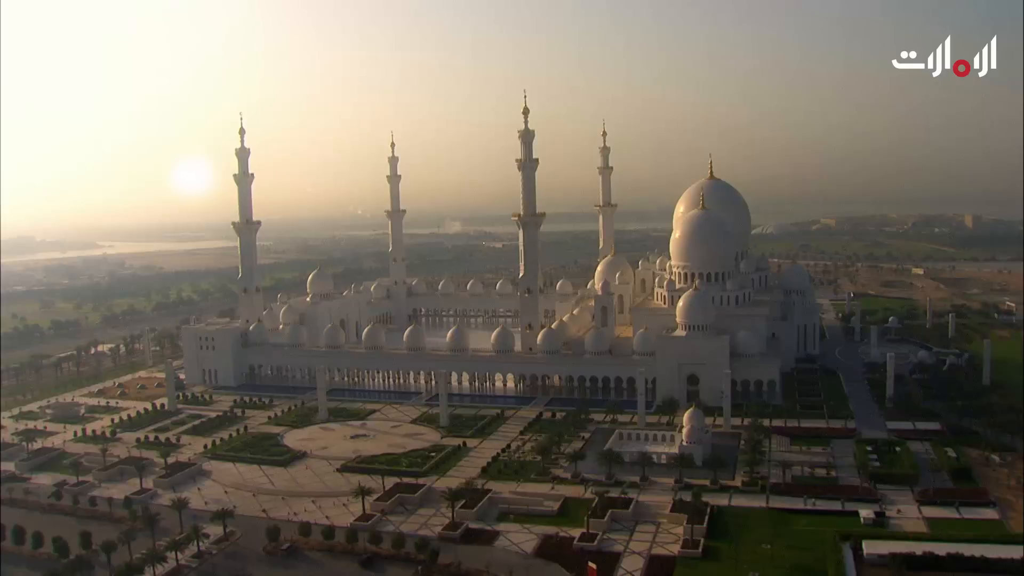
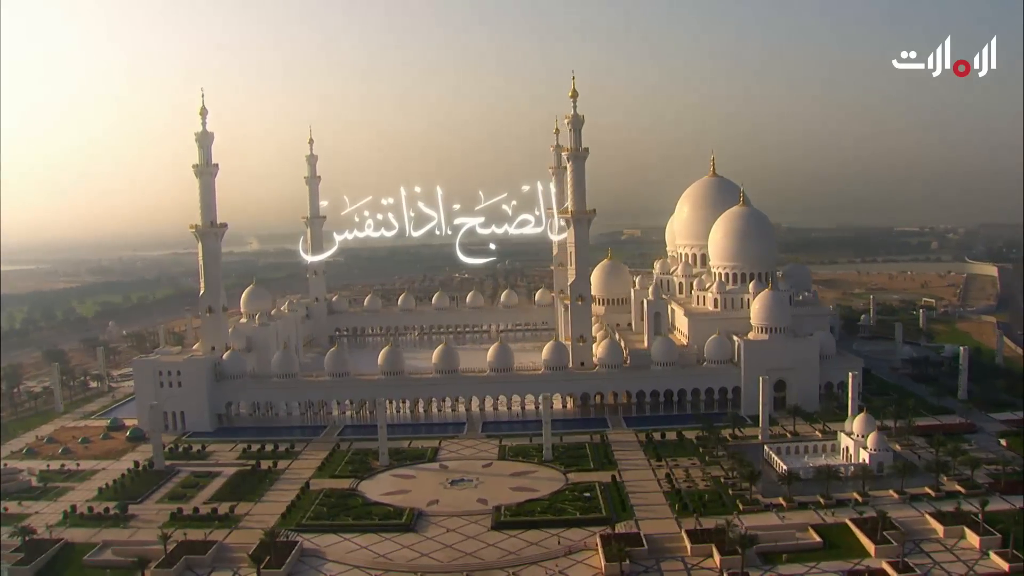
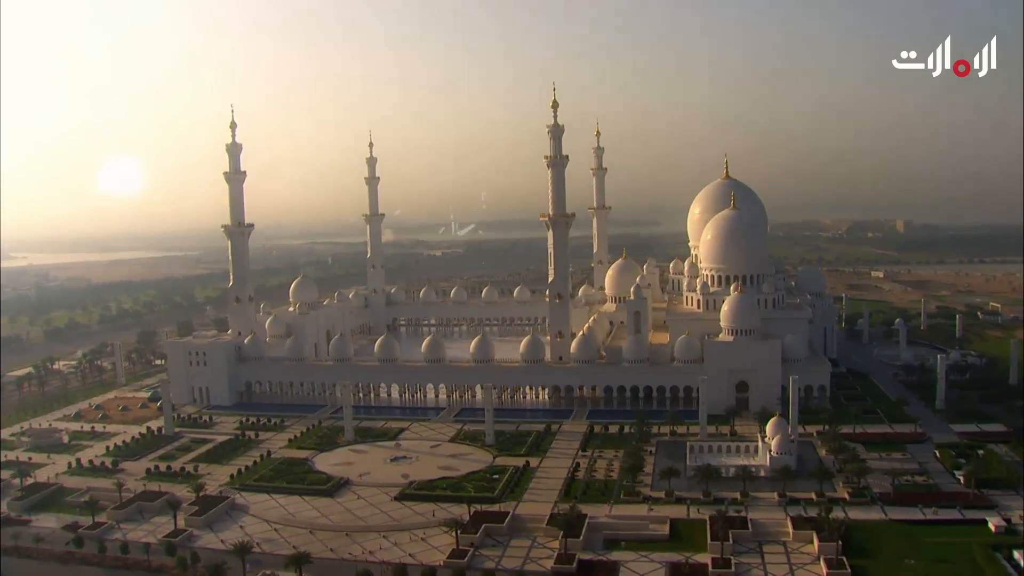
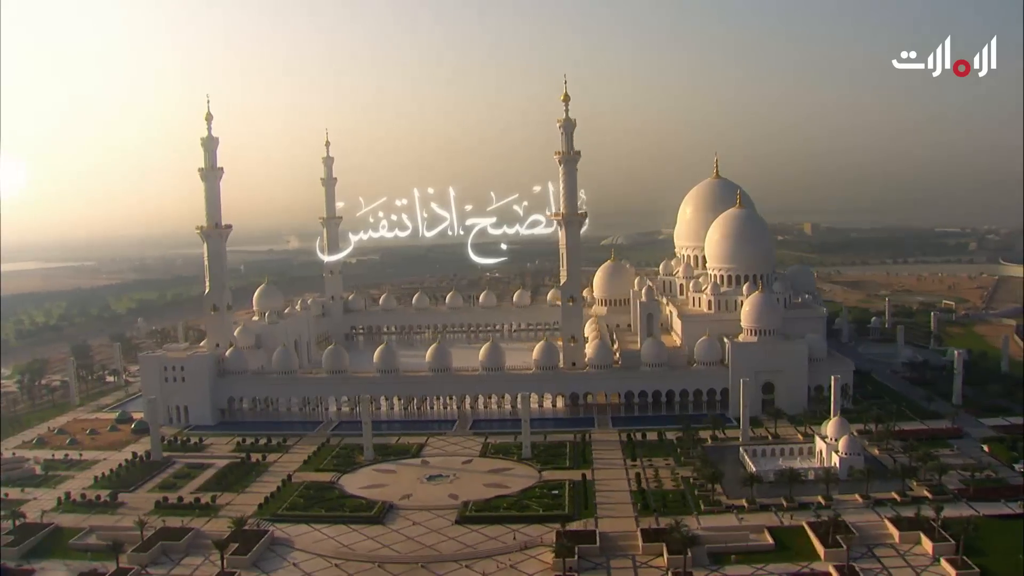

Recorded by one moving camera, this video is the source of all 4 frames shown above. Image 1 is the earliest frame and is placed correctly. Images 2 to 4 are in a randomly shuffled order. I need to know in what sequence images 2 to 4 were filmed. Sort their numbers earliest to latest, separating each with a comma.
3, 4, 2
